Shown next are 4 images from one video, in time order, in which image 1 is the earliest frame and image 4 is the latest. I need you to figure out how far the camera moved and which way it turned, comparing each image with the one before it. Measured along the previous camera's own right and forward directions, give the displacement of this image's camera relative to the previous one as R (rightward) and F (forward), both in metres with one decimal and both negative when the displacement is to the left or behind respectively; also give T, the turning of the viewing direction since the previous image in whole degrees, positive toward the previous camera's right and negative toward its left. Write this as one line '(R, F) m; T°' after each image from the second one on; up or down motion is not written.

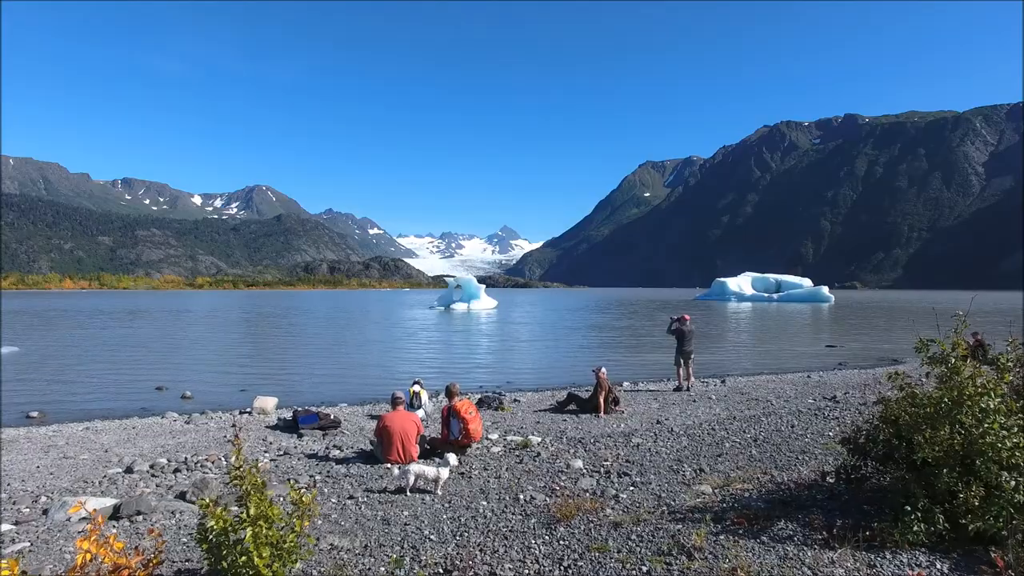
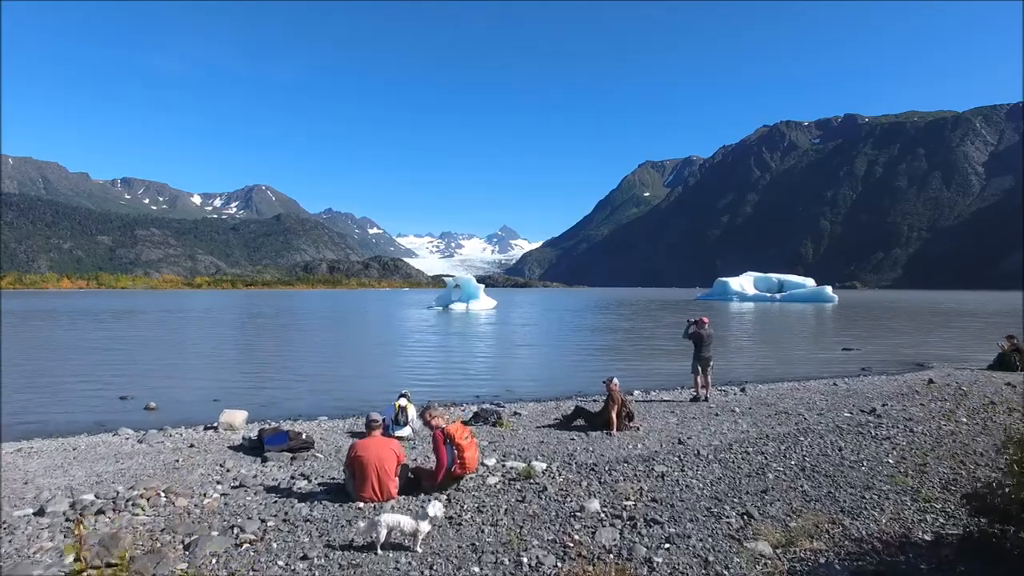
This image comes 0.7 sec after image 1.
(0.0, +0.4) m; 0°
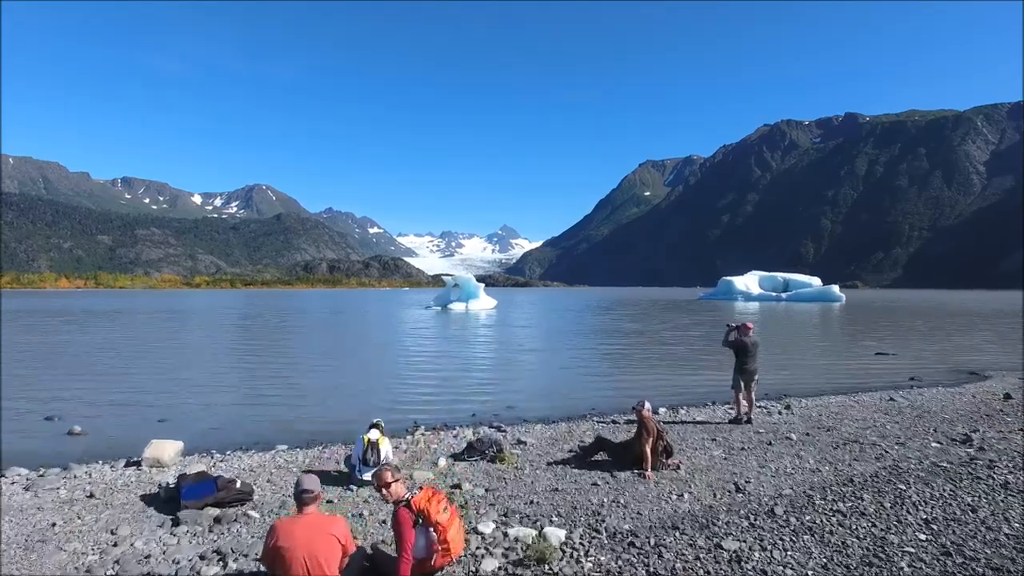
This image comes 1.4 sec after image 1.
(0.0, +0.7) m; 0°
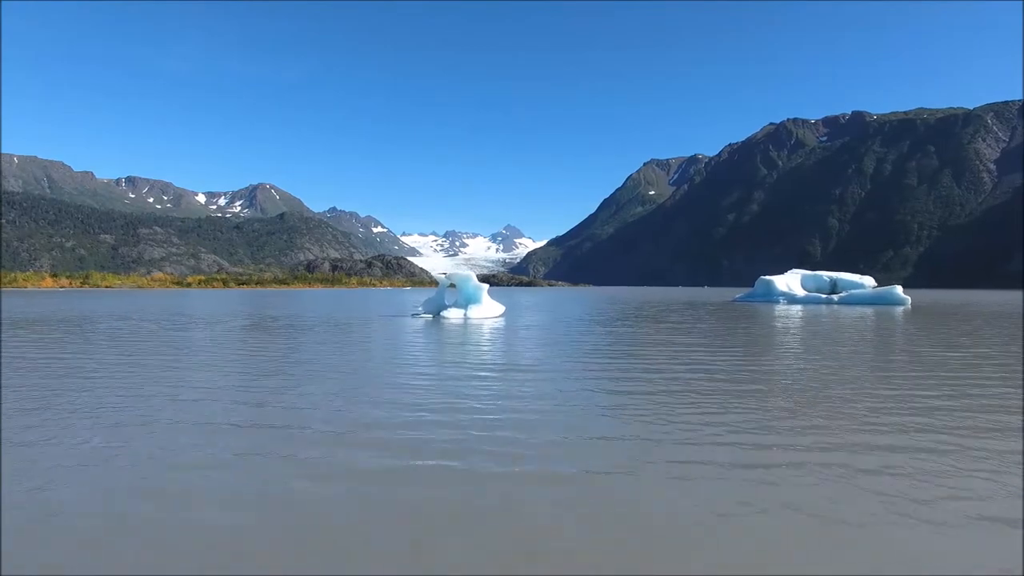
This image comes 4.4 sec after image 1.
(-0.2, +4.7) m; 0°
